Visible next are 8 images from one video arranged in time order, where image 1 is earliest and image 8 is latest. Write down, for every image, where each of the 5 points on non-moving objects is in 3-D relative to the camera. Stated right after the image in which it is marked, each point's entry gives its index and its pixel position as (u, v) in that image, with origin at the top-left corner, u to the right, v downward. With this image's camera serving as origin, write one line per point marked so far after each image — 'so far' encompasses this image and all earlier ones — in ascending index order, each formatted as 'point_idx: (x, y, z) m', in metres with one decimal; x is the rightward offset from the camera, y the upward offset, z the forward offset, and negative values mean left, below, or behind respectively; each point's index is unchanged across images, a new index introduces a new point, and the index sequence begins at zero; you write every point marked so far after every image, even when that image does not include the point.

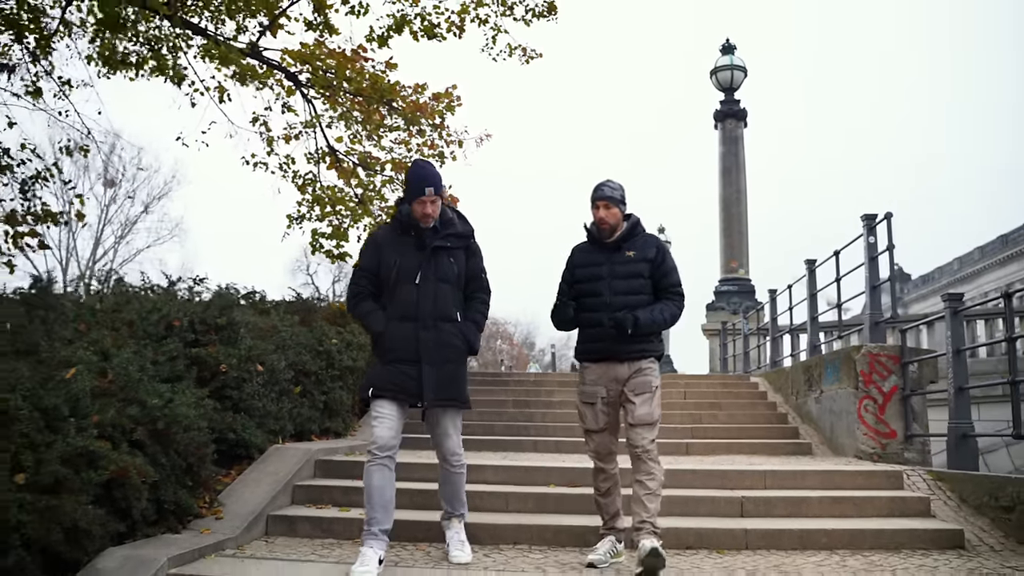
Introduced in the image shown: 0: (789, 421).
0: (+3.2, -1.5, +9.7) m
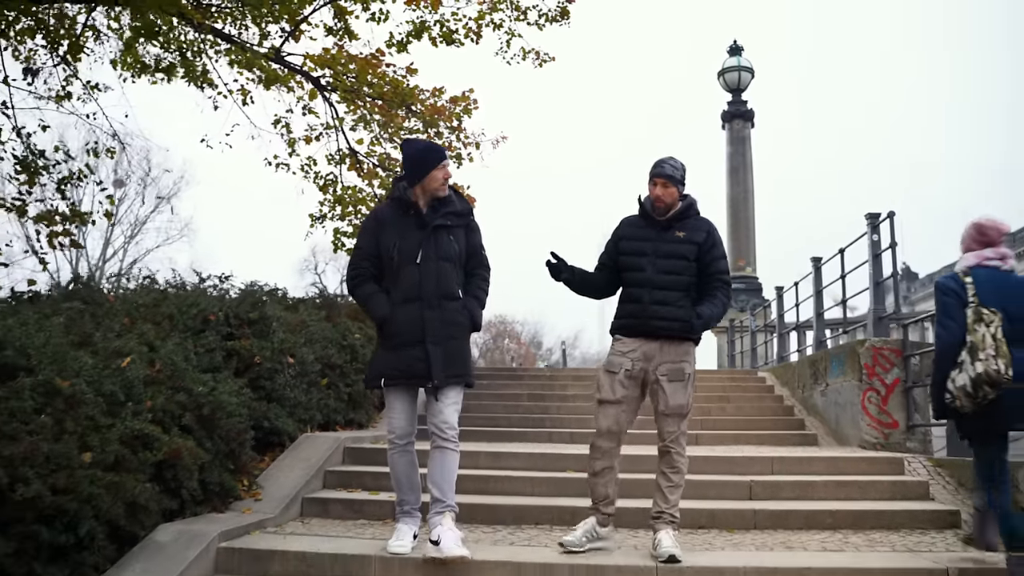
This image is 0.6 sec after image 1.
0: (+3.4, -1.5, +10.0) m
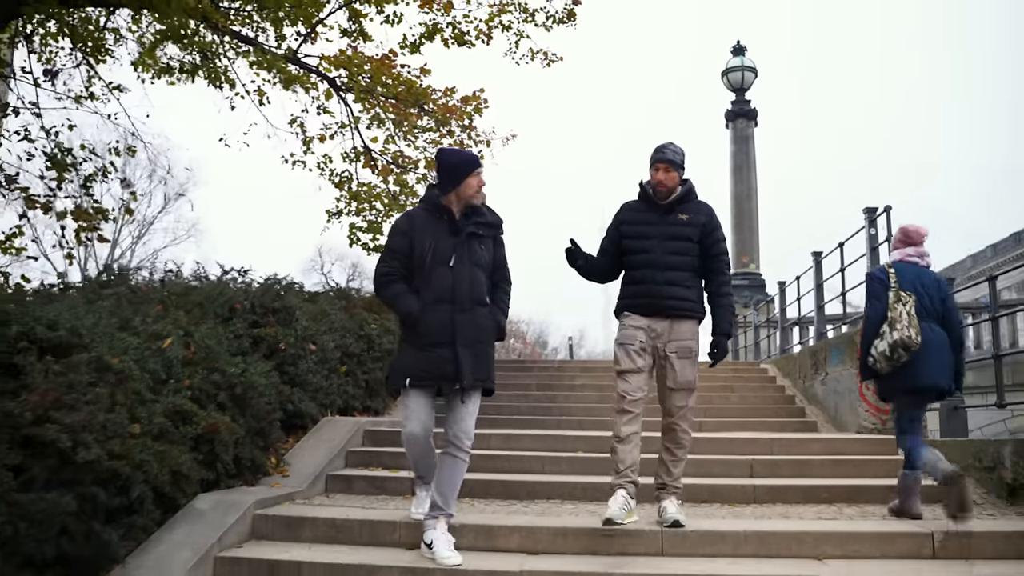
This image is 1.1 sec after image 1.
0: (+3.5, -1.4, +10.3) m
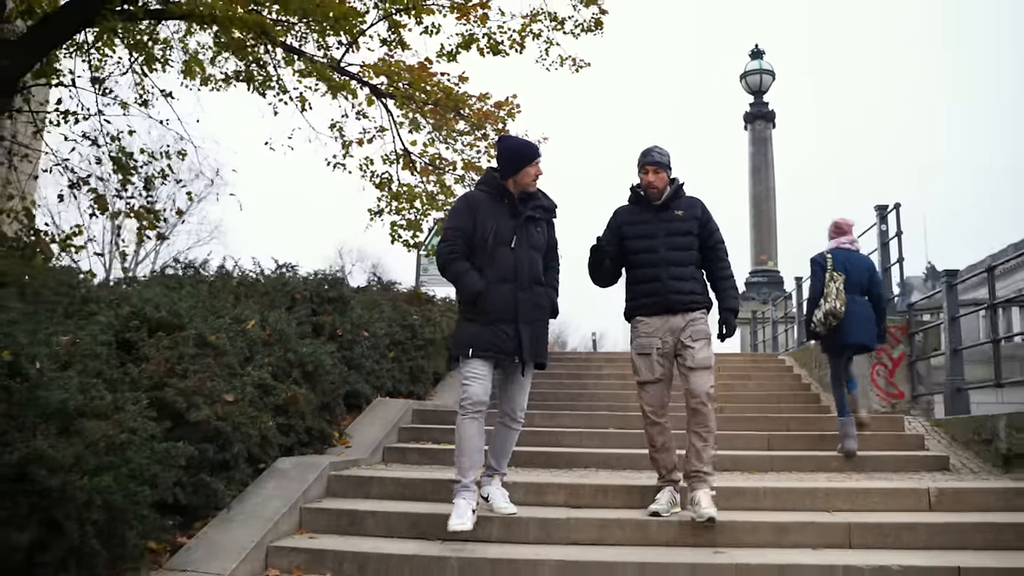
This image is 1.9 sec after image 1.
0: (+3.9, -1.3, +10.9) m
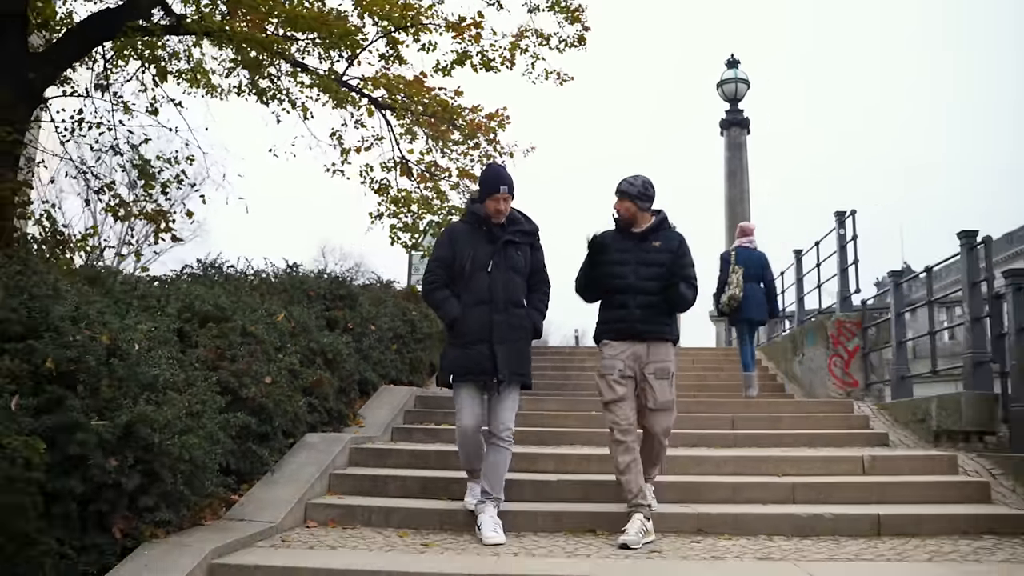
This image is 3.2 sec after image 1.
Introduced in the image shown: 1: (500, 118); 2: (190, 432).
0: (+3.8, -1.3, +11.8) m
1: (-0.2, +2.4, +11.7) m
2: (-1.7, -0.8, +4.4) m
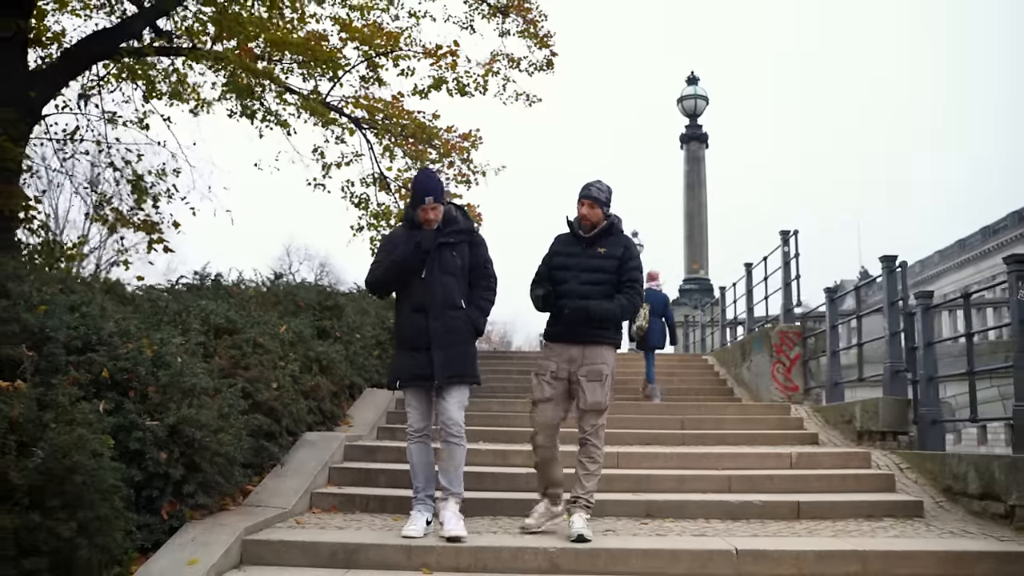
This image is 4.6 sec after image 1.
0: (+3.3, -1.5, +12.9) m
1: (-0.6, +2.2, +12.6) m
2: (-1.8, -0.9, +5.2) m
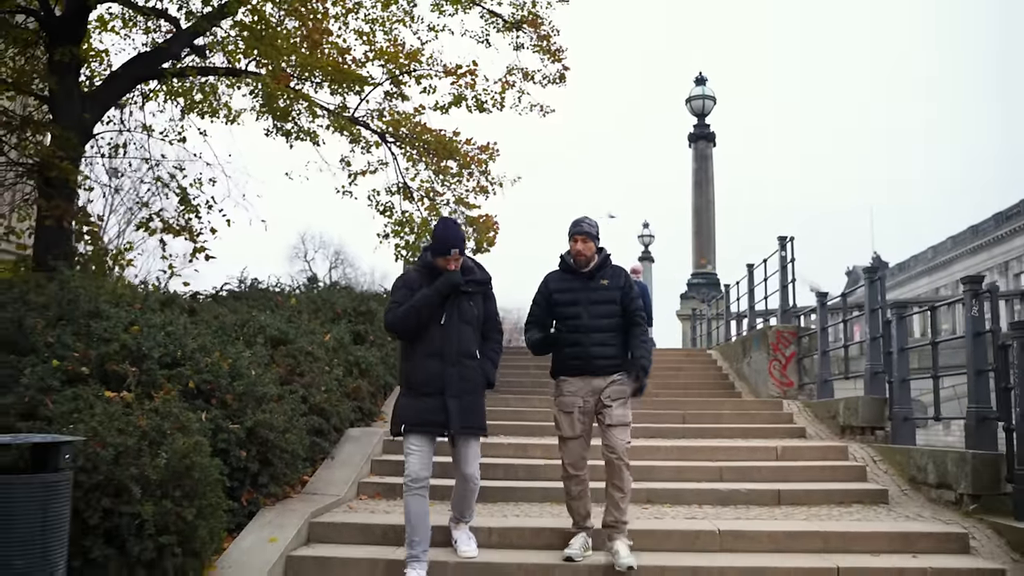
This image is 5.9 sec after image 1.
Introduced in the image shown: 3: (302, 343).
0: (+3.6, -1.5, +13.8) m
1: (-0.3, +2.2, +13.5) m
2: (-1.7, -1.1, +6.2) m
3: (-1.9, -0.5, +7.8) m
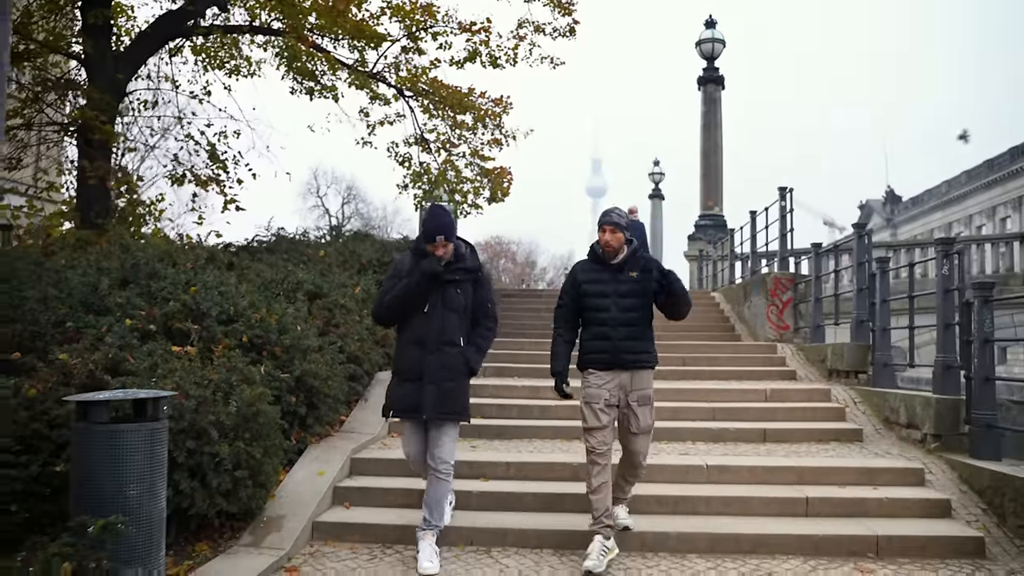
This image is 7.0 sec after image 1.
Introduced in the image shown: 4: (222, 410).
0: (+3.8, -0.6, +14.5) m
1: (-0.1, +3.1, +14.0) m
2: (-1.5, -0.8, +7.0) m
3: (-1.8, -0.1, +8.6) m
4: (-1.8, -0.8, +5.2) m
